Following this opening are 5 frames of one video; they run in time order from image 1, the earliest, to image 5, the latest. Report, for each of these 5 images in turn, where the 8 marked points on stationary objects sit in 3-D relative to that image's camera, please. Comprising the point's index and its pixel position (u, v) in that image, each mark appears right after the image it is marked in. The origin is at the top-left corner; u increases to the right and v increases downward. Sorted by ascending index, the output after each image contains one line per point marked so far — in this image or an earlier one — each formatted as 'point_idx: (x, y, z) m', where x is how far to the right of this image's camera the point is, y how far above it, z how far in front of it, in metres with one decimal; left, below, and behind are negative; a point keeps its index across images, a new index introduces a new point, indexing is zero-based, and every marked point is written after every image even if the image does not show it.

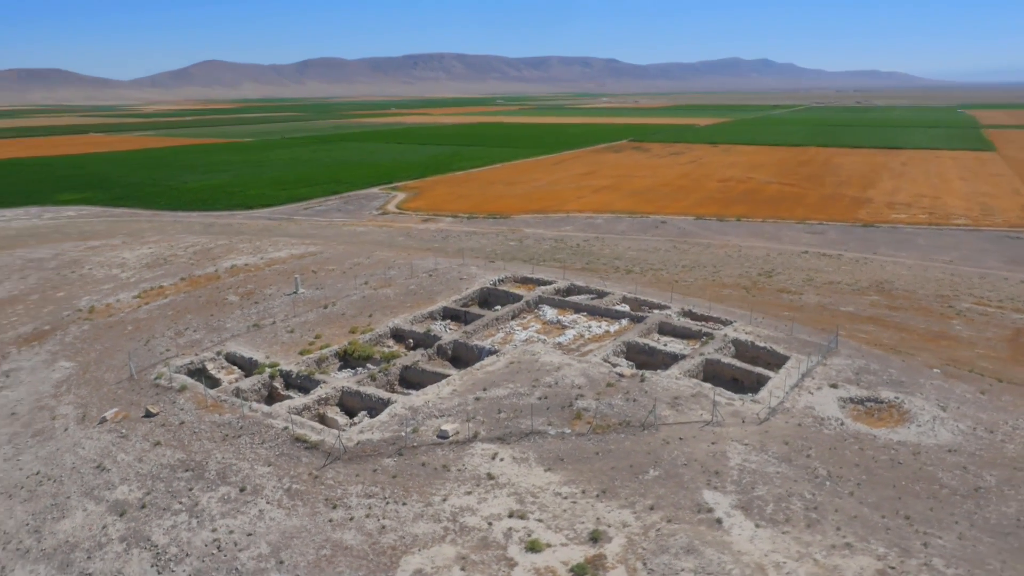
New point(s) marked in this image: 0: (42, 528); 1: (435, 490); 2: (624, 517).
0: (-5.6, -2.8, +8.8) m
1: (-0.9, -2.4, +9.0) m
2: (+1.3, -2.6, +8.5) m
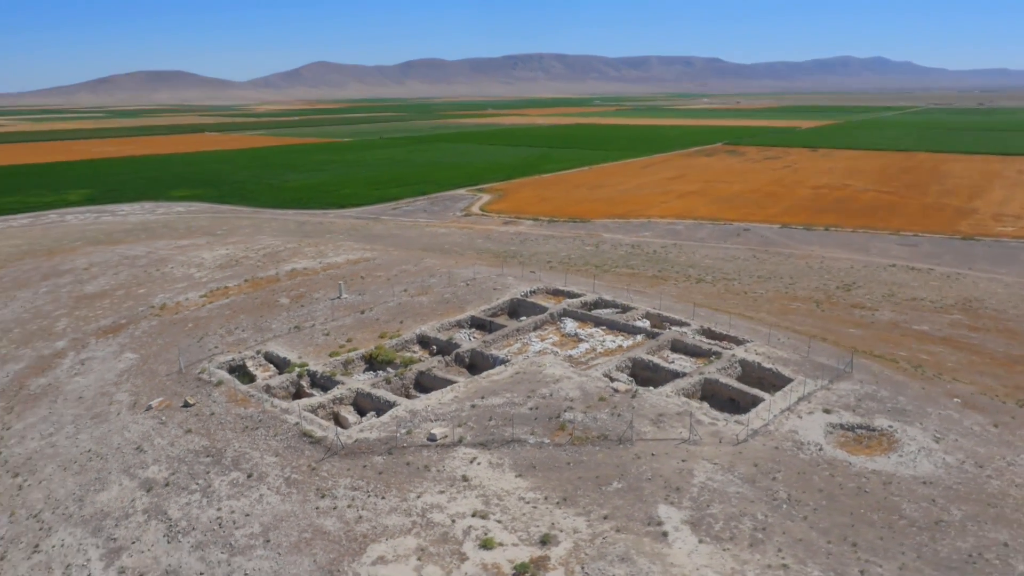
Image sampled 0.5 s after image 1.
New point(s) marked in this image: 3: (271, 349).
0: (-6.0, -2.9, +10.4) m
1: (-1.4, -2.7, +10.0) m
2: (+0.8, -2.9, +9.3) m
3: (-4.8, -1.2, +14.9) m
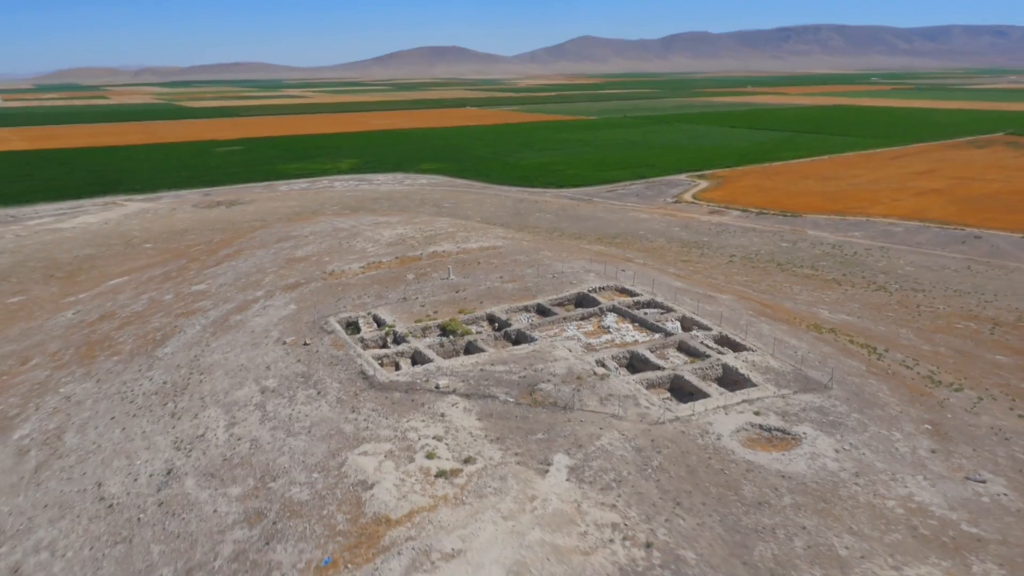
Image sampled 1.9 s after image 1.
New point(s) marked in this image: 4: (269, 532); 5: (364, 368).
0: (-6.4, -2.3, +16.7) m
1: (-2.1, -2.5, +14.8) m
2: (-0.3, -3.0, +13.5) m
3: (-3.7, -0.7, +20.5) m
4: (-3.9, -4.0, +12.1) m
5: (-3.4, -1.8, +16.9) m
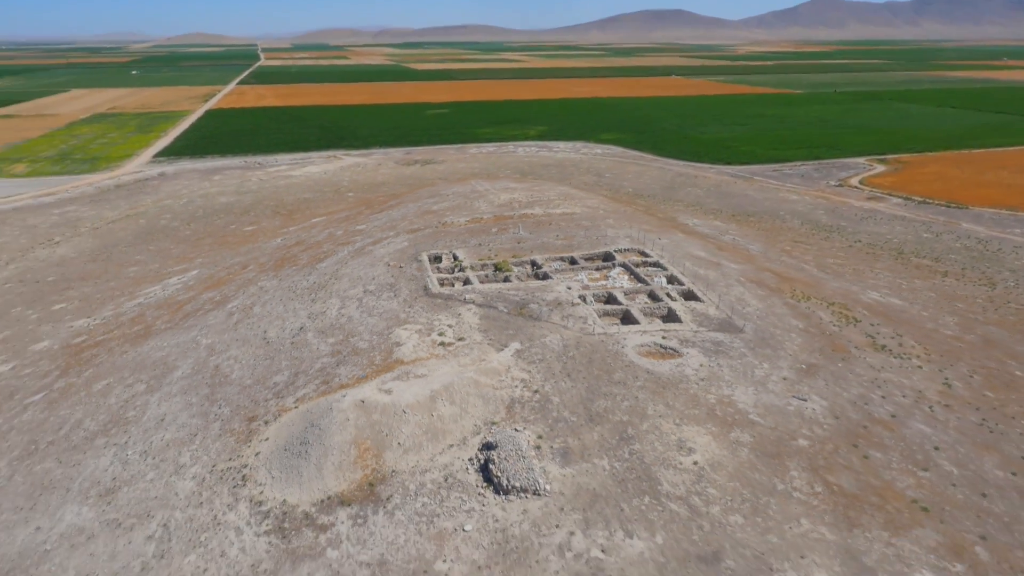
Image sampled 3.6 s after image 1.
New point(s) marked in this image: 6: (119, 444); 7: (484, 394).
0: (-5.9, -0.1, +26.4) m
1: (-2.3, -0.8, +23.5) m
2: (-1.0, -1.5, +21.7) m
3: (-2.2, +1.4, +29.3) m
4: (-4.9, -2.1, +21.4) m
5: (-2.9, +0.1, +25.8) m
6: (-10.5, -4.2, +19.8) m
7: (-0.7, -2.7, +18.6) m
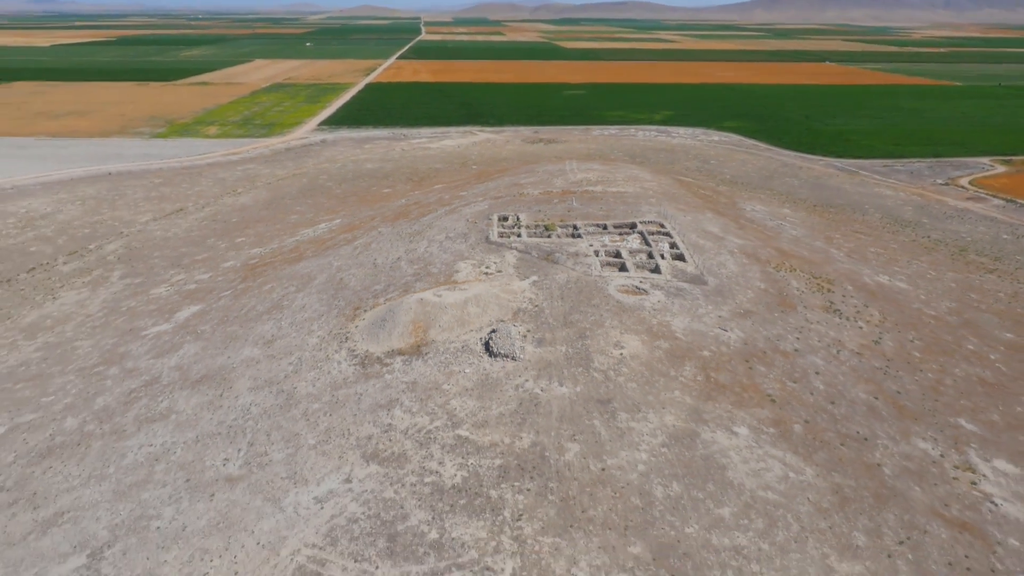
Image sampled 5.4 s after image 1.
0: (-3.9, +2.6, +36.8) m
1: (-1.0, +1.5, +33.3) m
2: (-0.1, +0.7, +31.4) m
3: (+0.5, +3.8, +38.9) m
4: (-4.0, +0.4, +31.7) m
5: (-1.1, +2.5, +35.6) m
6: (-10.0, -1.3, +31.3) m
7: (-0.4, -0.6, +28.2) m
